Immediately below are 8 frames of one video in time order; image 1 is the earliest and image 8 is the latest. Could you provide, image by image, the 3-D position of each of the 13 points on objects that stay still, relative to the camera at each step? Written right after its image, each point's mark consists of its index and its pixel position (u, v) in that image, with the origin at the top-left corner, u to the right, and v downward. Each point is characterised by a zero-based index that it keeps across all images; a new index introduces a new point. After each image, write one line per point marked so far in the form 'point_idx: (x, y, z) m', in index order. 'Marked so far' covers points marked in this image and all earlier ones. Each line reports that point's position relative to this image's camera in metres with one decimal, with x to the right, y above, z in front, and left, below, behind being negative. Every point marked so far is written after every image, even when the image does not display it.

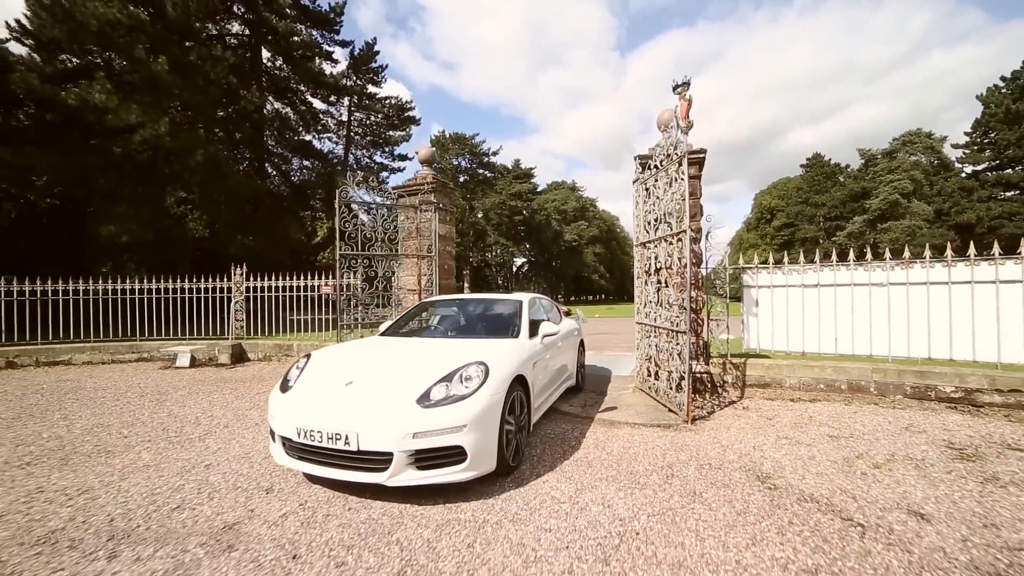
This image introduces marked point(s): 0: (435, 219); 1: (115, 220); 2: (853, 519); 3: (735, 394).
0: (-1.3, +1.2, +7.6) m
1: (-15.3, +2.6, +17.5) m
2: (+2.1, -1.4, +2.7) m
3: (+2.9, -1.4, +5.7) m
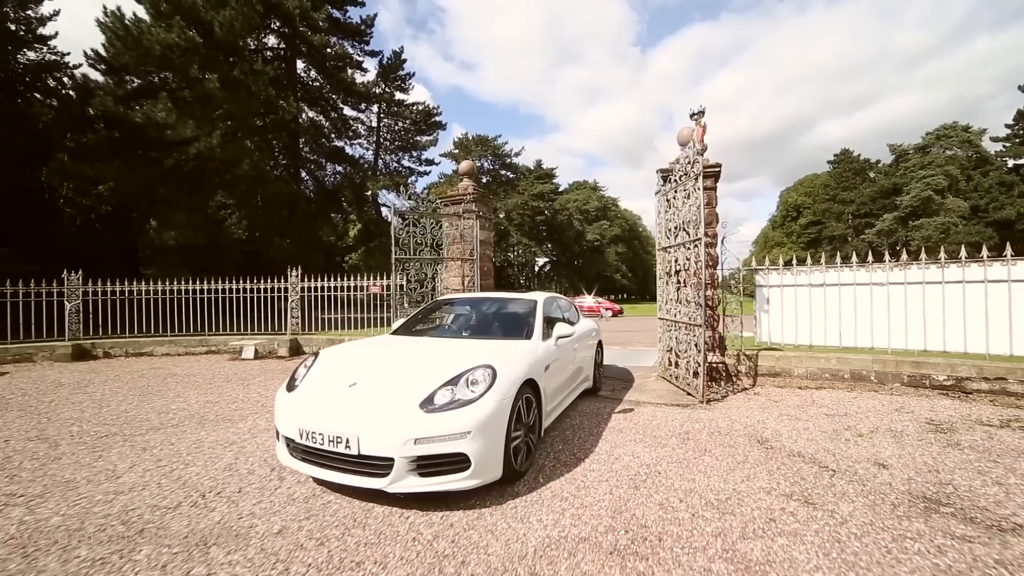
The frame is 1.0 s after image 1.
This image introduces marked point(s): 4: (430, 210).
0: (-0.7, +1.2, +8.6) m
1: (-14.1, +2.6, +19.1) m
2: (+2.5, -1.4, +3.5) m
3: (+3.4, -1.4, +6.5) m
4: (-1.5, +1.6, +8.7) m
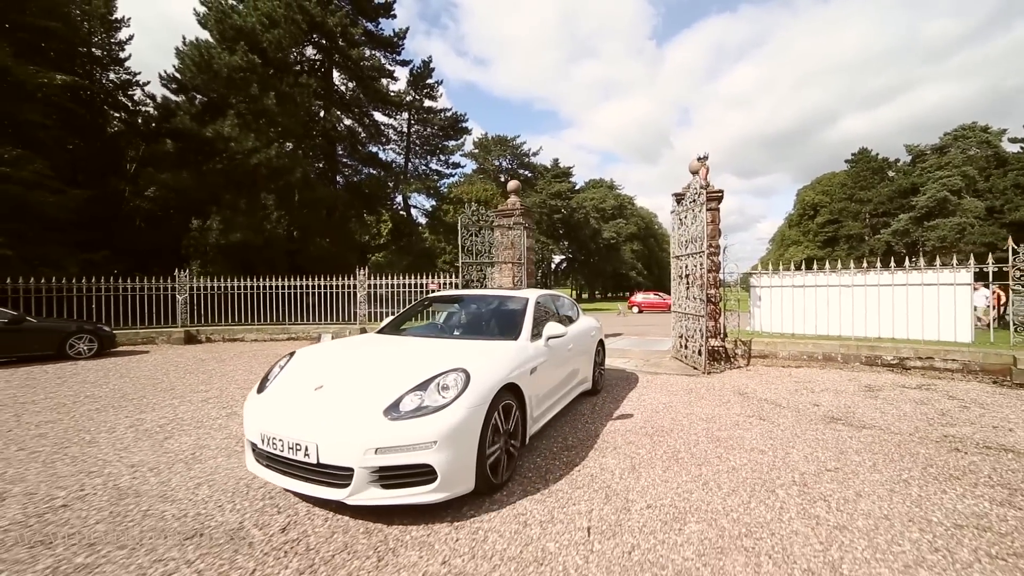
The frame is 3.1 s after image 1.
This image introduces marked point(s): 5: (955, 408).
0: (+0.3, +1.2, +10.6) m
1: (-12.9, +2.8, +21.5) m
2: (+3.3, -1.4, +5.5) m
3: (+4.3, -1.4, +8.4) m
4: (-0.6, +1.6, +10.7) m
5: (+5.3, -1.4, +5.3) m
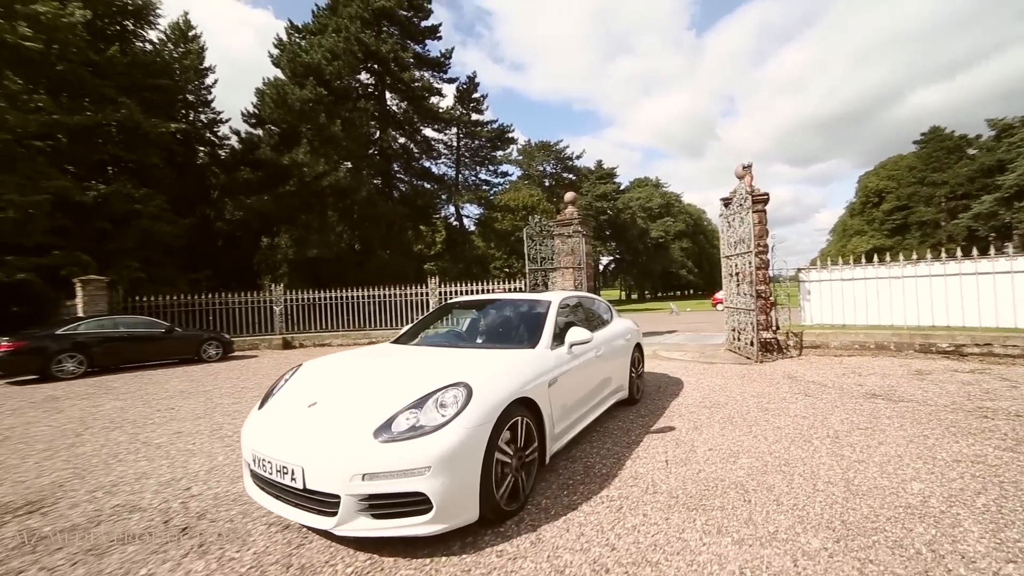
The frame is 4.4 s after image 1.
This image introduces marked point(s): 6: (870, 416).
0: (+1.8, +1.2, +11.5) m
1: (-10.3, +2.2, +23.7) m
2: (+4.3, -1.3, +6.1) m
3: (+5.6, -1.3, +8.9) m
4: (+0.9, +1.5, +11.8) m
5: (+6.3, -1.3, +5.8) m
6: (+3.6, -1.3, +4.5) m
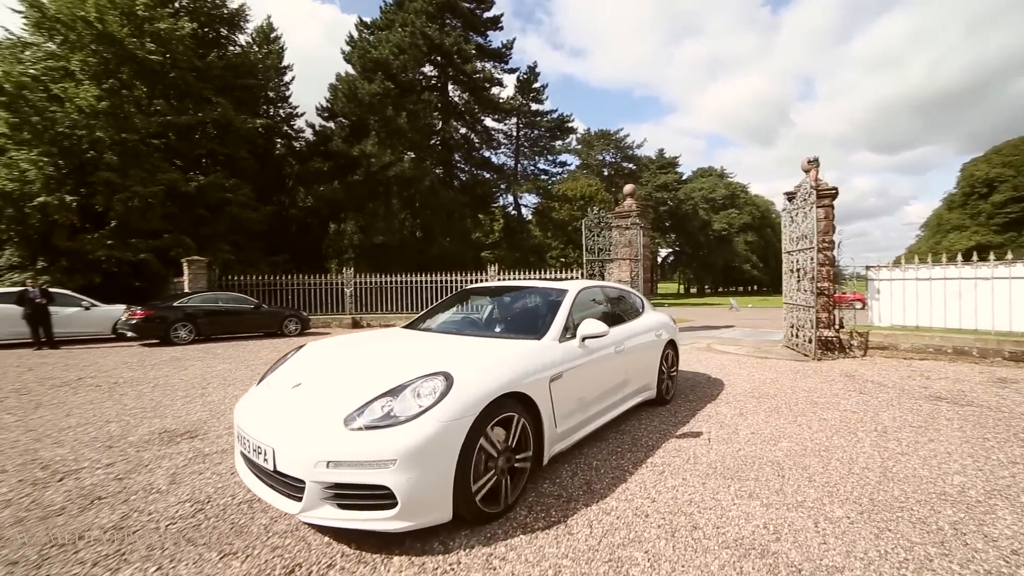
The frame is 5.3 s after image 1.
0: (+3.2, +1.4, +11.6) m
1: (-7.3, +3.1, +25.1) m
2: (+5.1, -1.3, +6.0) m
3: (+6.7, -1.2, +8.6) m
4: (+2.4, +1.8, +11.9) m
5: (+7.0, -1.3, +5.4) m
6: (+4.1, -1.3, +4.4) m
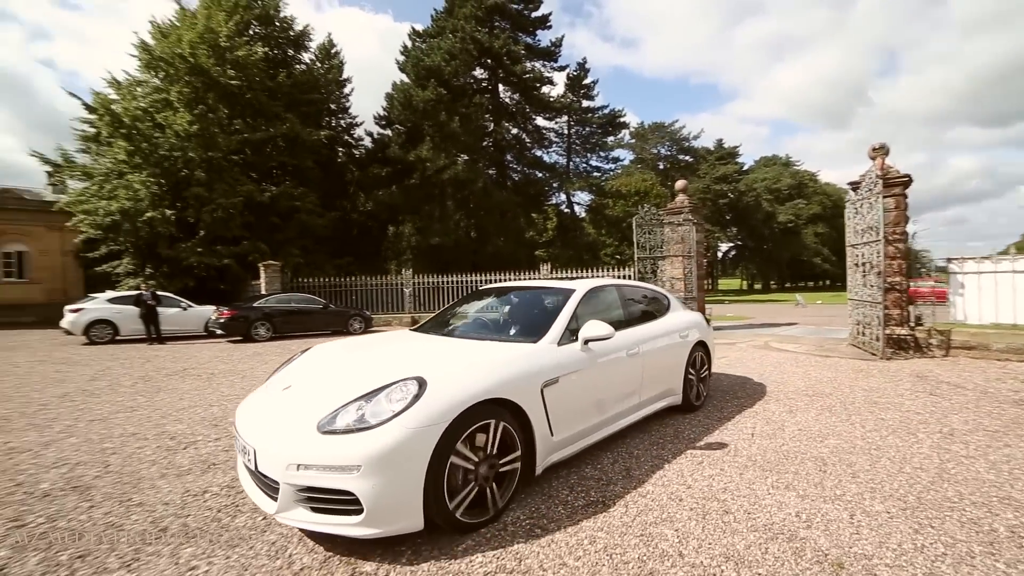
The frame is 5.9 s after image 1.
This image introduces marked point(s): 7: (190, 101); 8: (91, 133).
0: (+4.5, +1.4, +11.4) m
1: (-4.4, +3.1, +26.0) m
2: (+5.7, -1.2, +5.6) m
3: (+7.6, -1.1, +8.0) m
4: (+3.7, +1.8, +11.8) m
5: (+7.5, -1.2, +4.8) m
6: (+4.6, -1.2, +4.2) m
7: (-11.7, +6.8, +16.4) m
8: (-15.4, +5.7, +16.6) m
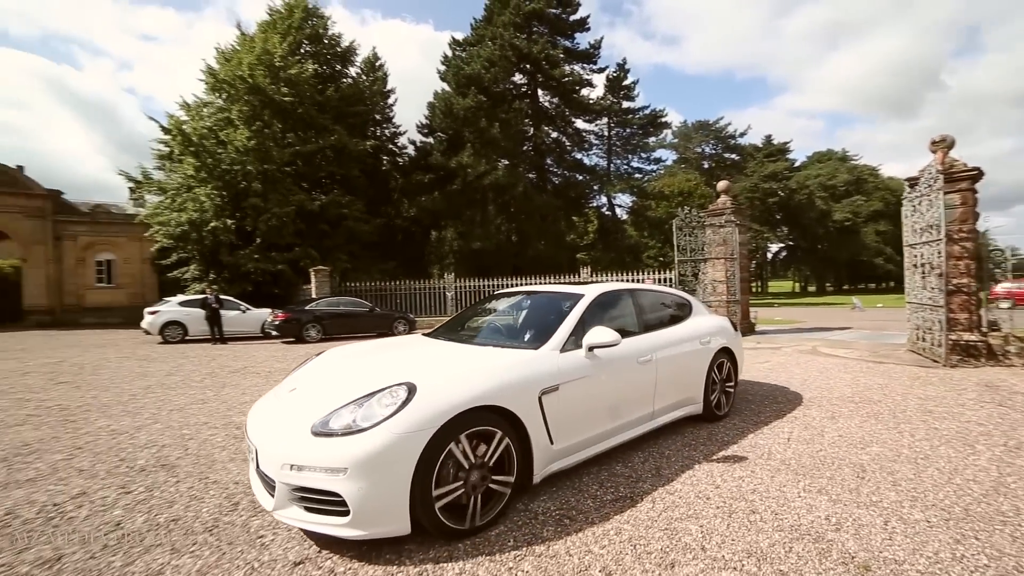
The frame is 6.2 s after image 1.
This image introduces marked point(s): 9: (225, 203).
0: (+5.5, +1.4, +11.1) m
1: (-2.1, +2.9, +26.4) m
2: (+6.1, -1.3, +5.2) m
3: (+8.3, -1.2, +7.5) m
4: (+4.7, +1.7, +11.6) m
5: (+7.9, -1.2, +4.3) m
6: (+4.9, -1.2, +3.9) m
7: (-10.3, +6.7, +17.6) m
8: (-13.9, +5.5, +18.0) m
9: (-10.7, +3.2, +16.8) m
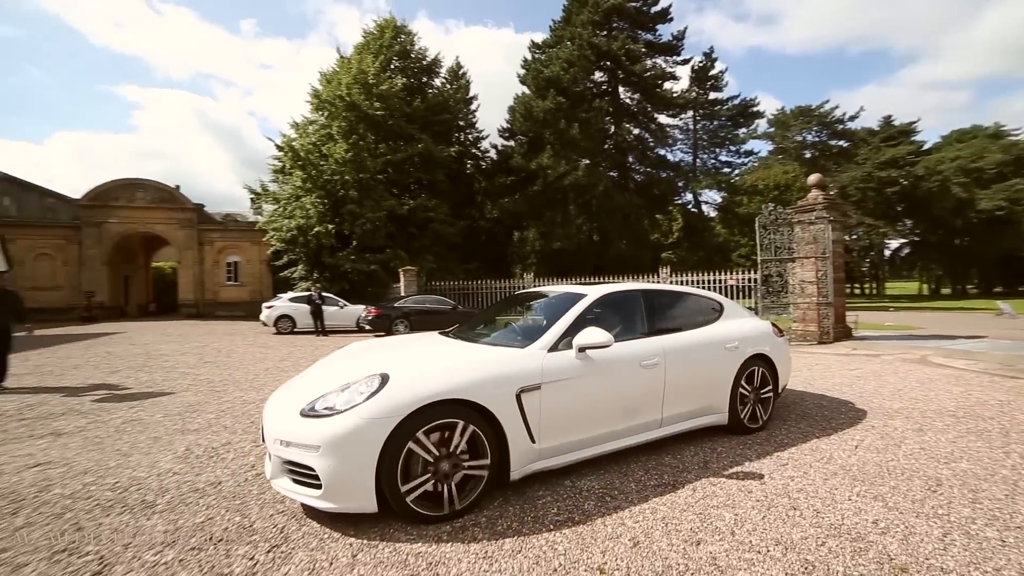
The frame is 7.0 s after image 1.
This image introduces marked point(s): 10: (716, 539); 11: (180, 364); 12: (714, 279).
0: (+7.2, +1.3, +10.2) m
1: (+2.5, +2.9, +26.6) m
2: (+6.8, -1.3, +4.3) m
3: (+9.3, -1.2, +6.1) m
4: (+6.6, +1.7, +10.8) m
5: (+8.4, -1.3, +3.1) m
6: (+5.3, -1.3, +3.2) m
7: (-7.1, +6.7, +19.3) m
8: (-10.6, +5.6, +20.5) m
9: (-7.7, +3.3, +18.7) m
10: (+0.9, -1.1, +1.9) m
11: (-5.5, -1.3, +7.4) m
12: (+5.6, +0.3, +12.4) m
